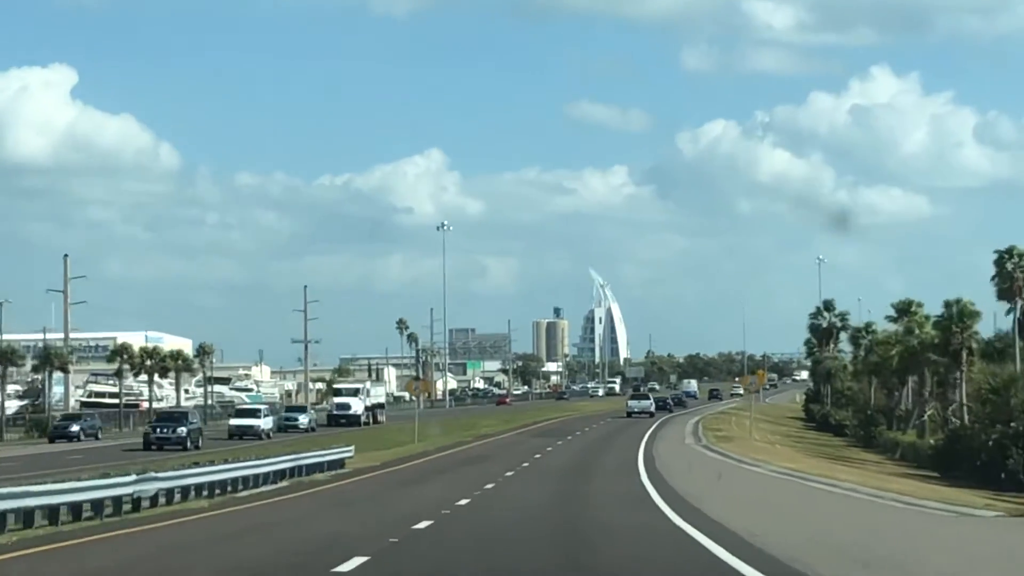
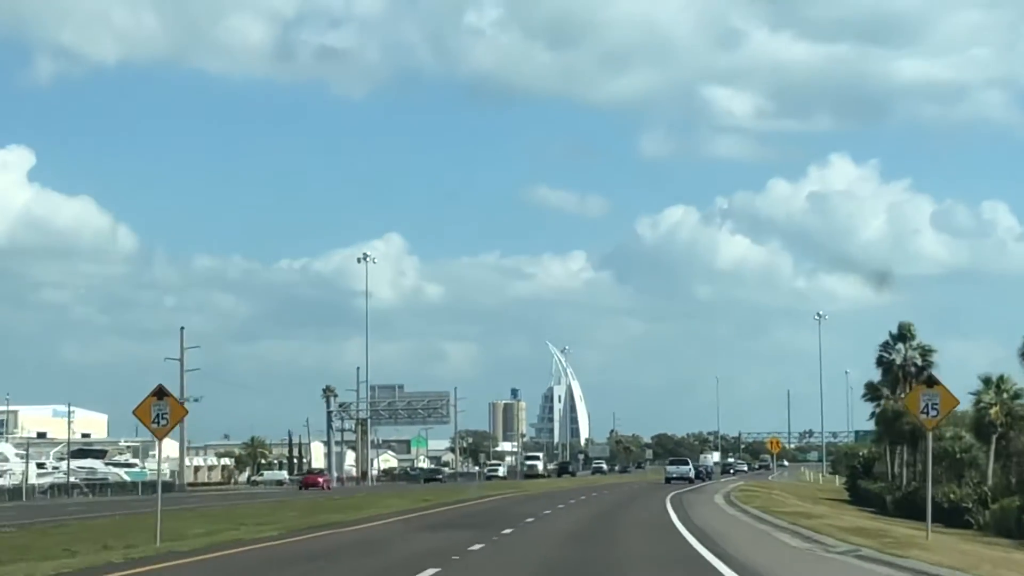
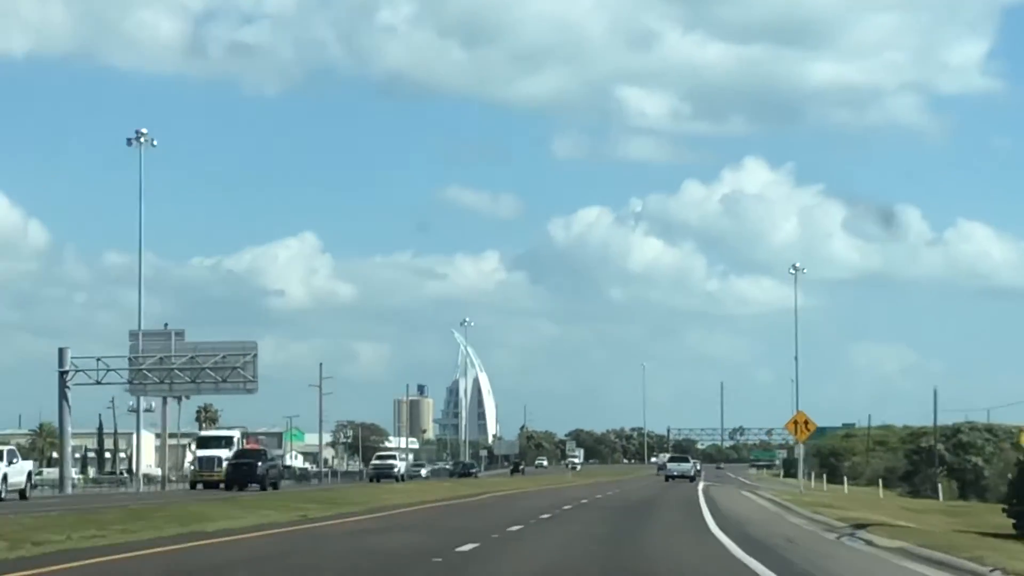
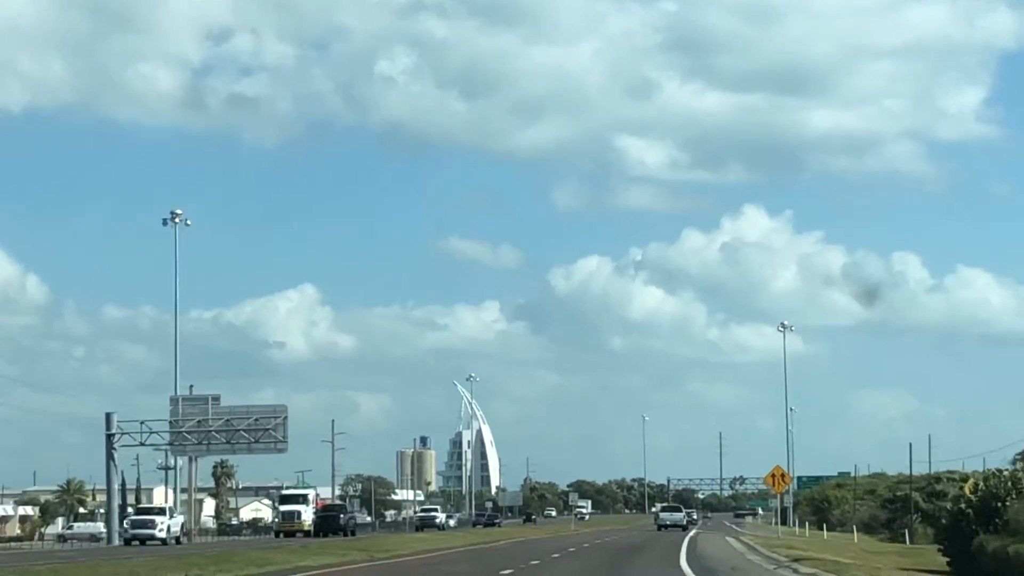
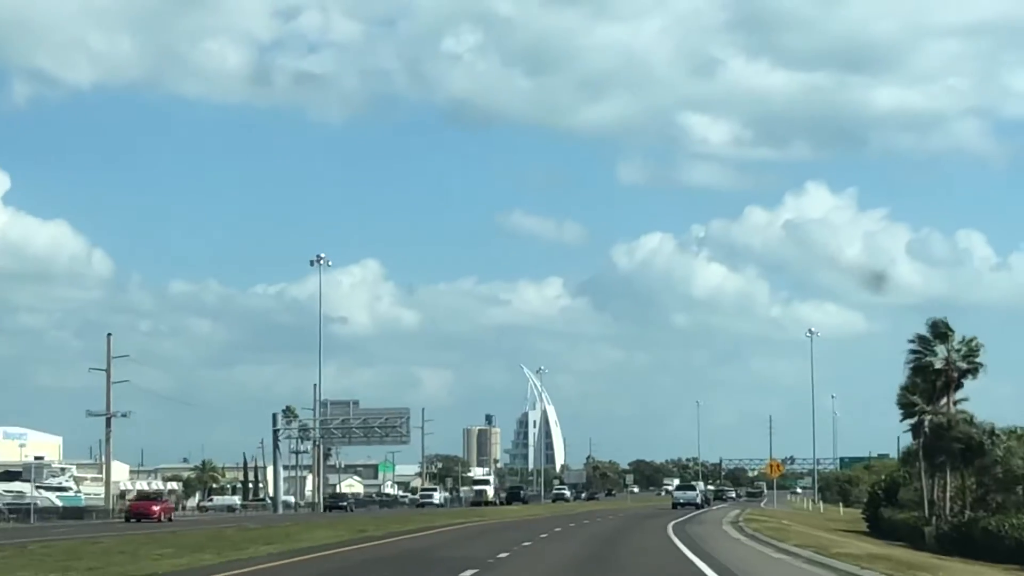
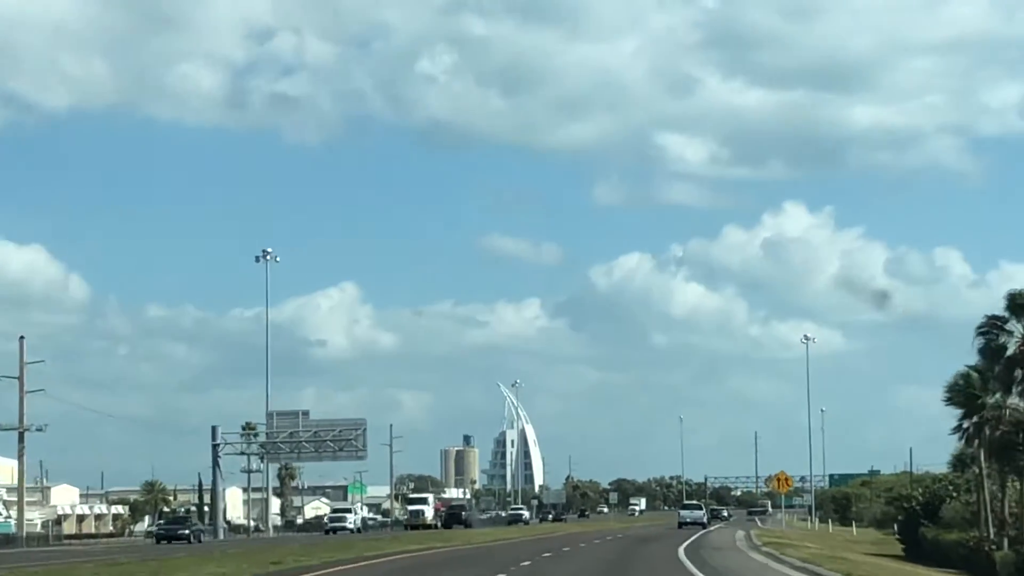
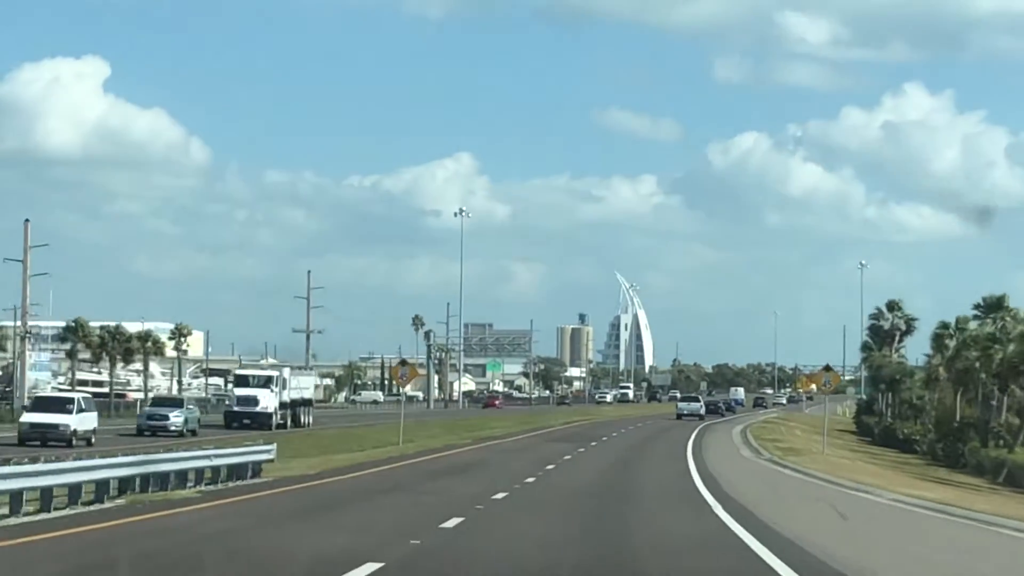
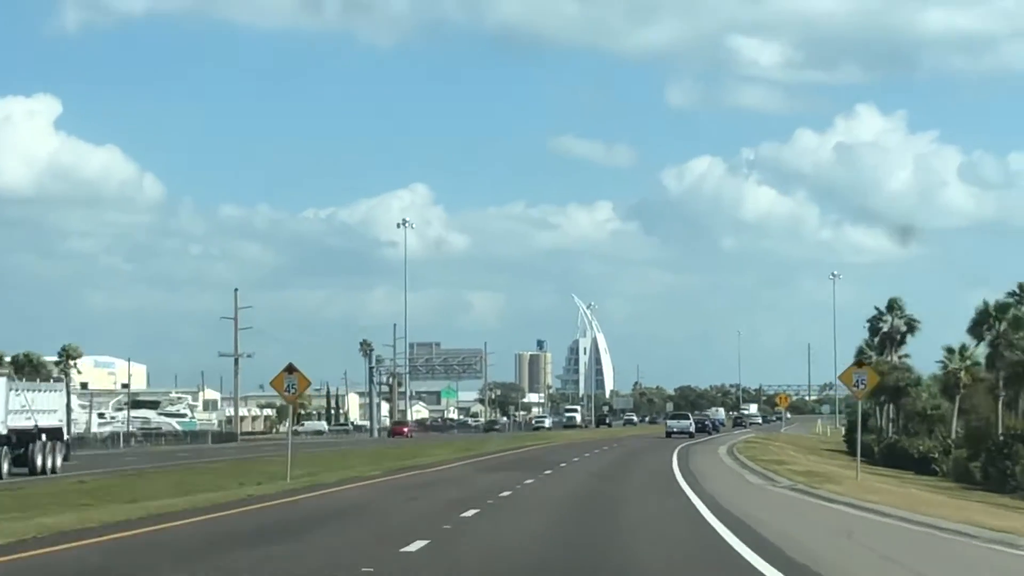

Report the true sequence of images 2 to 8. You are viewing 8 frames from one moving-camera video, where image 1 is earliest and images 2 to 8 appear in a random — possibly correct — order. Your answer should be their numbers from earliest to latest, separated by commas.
7, 8, 2, 5, 6, 4, 3
